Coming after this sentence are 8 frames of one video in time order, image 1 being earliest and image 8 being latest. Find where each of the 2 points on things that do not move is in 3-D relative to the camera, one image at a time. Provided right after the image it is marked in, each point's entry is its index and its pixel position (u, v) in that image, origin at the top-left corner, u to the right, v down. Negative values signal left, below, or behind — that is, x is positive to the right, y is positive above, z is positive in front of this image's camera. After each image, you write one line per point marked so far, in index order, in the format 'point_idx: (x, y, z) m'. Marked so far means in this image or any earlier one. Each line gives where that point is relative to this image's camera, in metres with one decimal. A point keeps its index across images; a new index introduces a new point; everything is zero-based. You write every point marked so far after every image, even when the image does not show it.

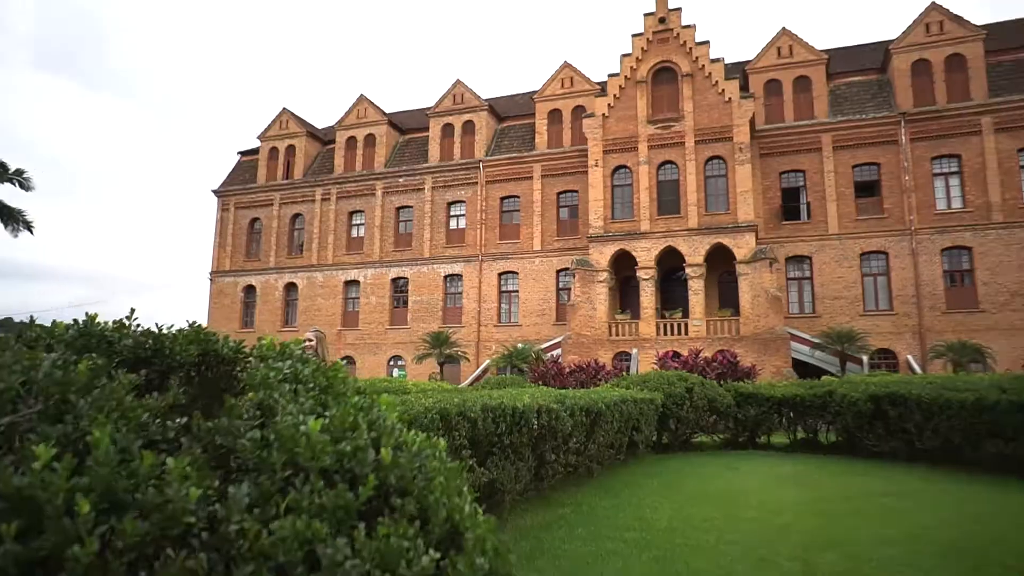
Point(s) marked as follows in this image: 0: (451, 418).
0: (-0.5, -1.0, +5.5) m
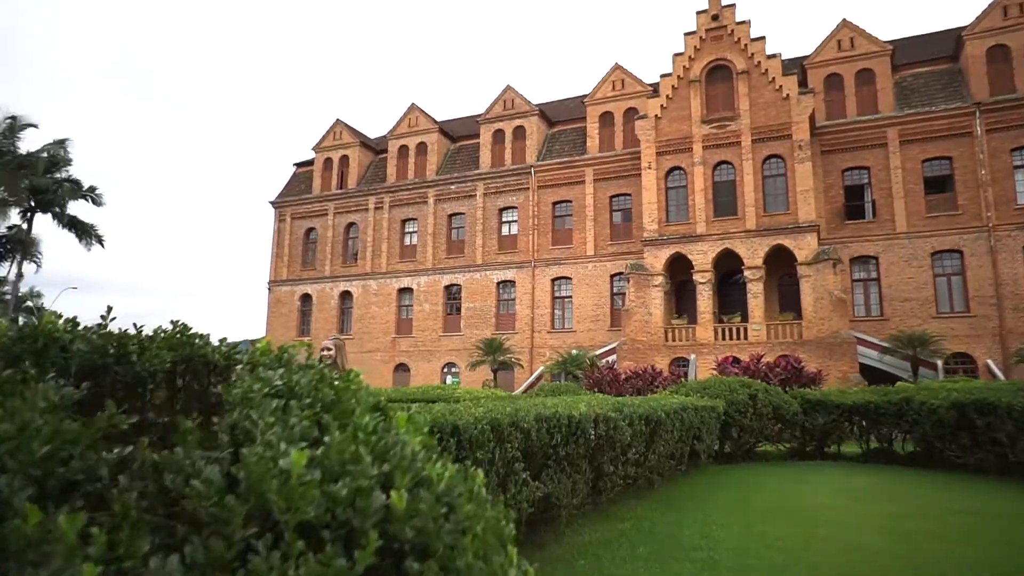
0: (-0.1, -1.0, +5.2) m
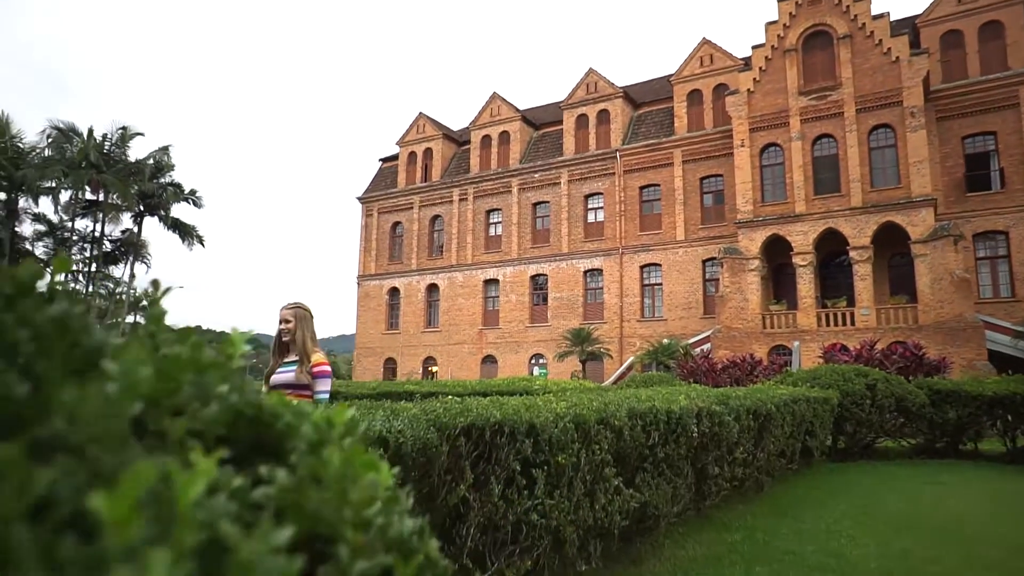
0: (+0.5, -0.9, +4.4) m
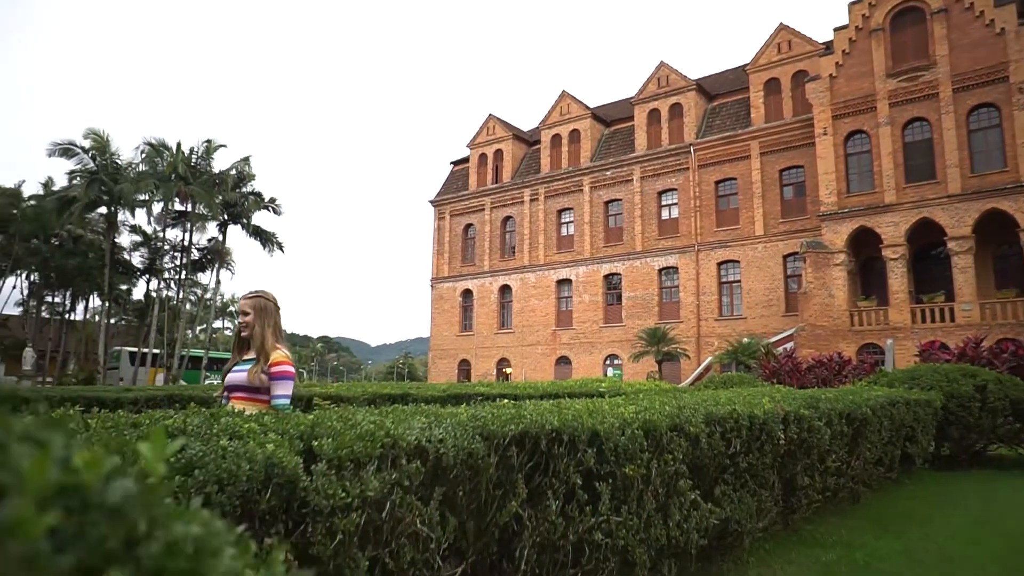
0: (+0.8, -0.8, +4.0) m
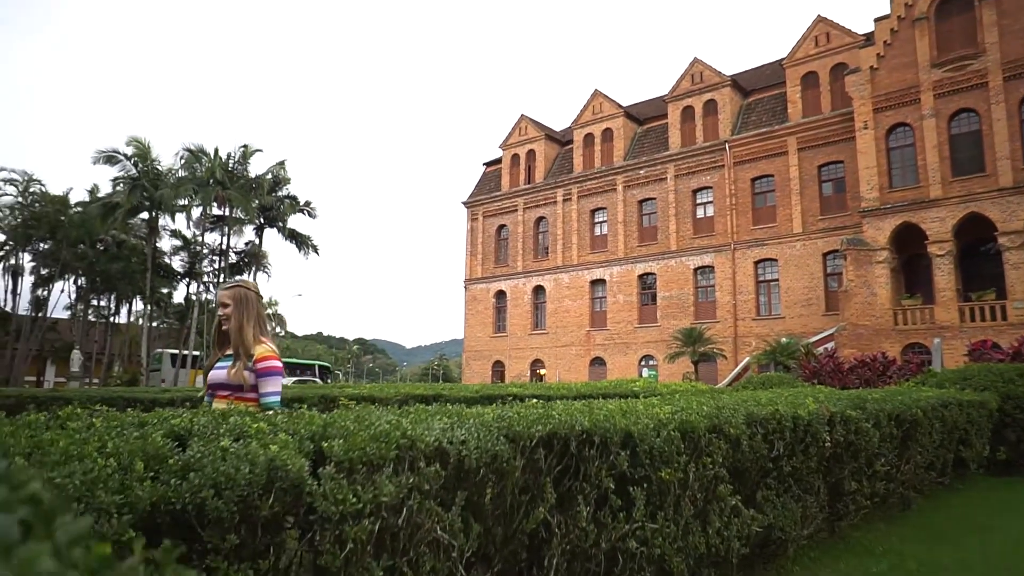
0: (+1.0, -0.8, +3.8) m
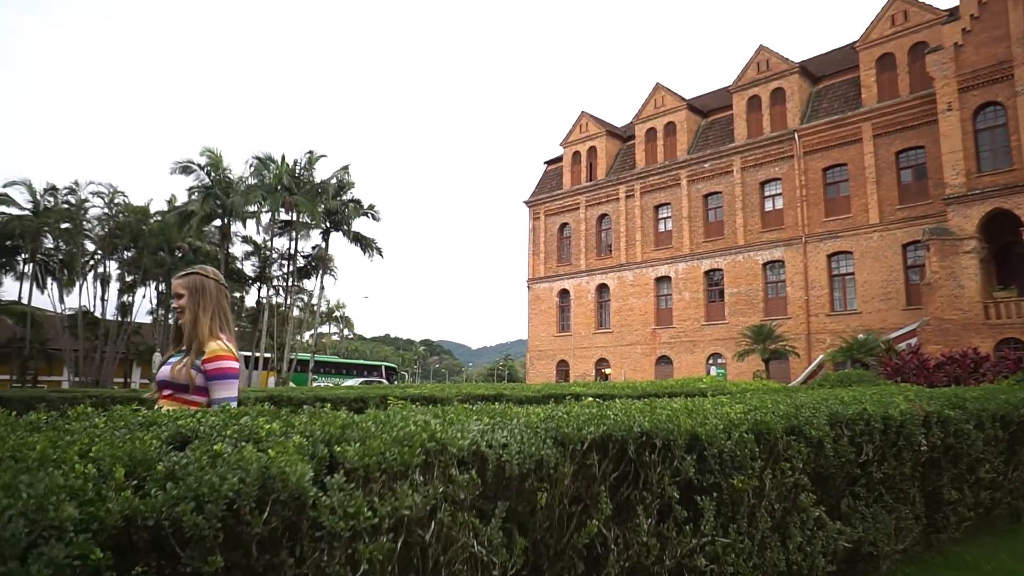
0: (+1.2, -0.7, +3.3) m
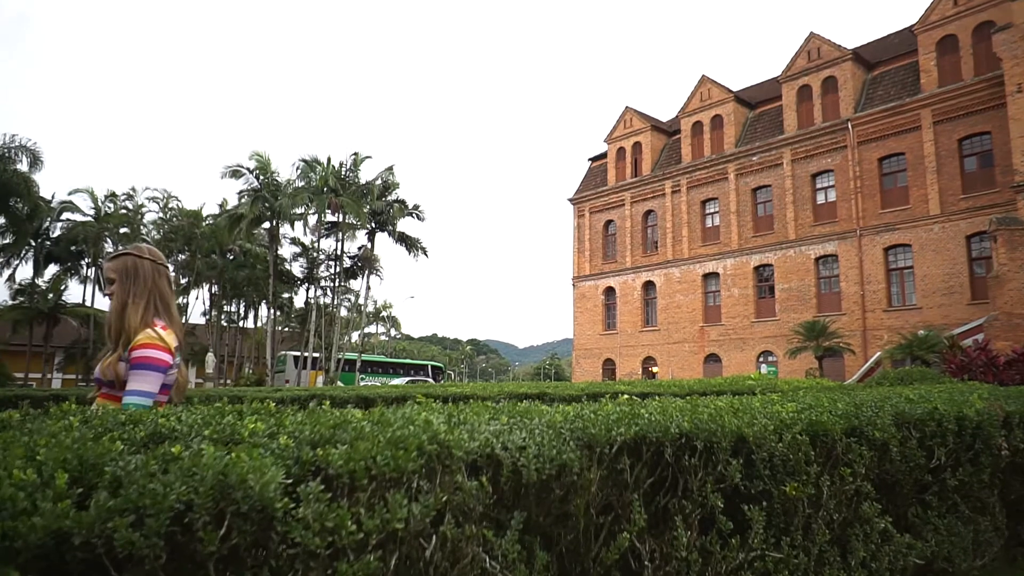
0: (+1.3, -0.6, +3.0) m
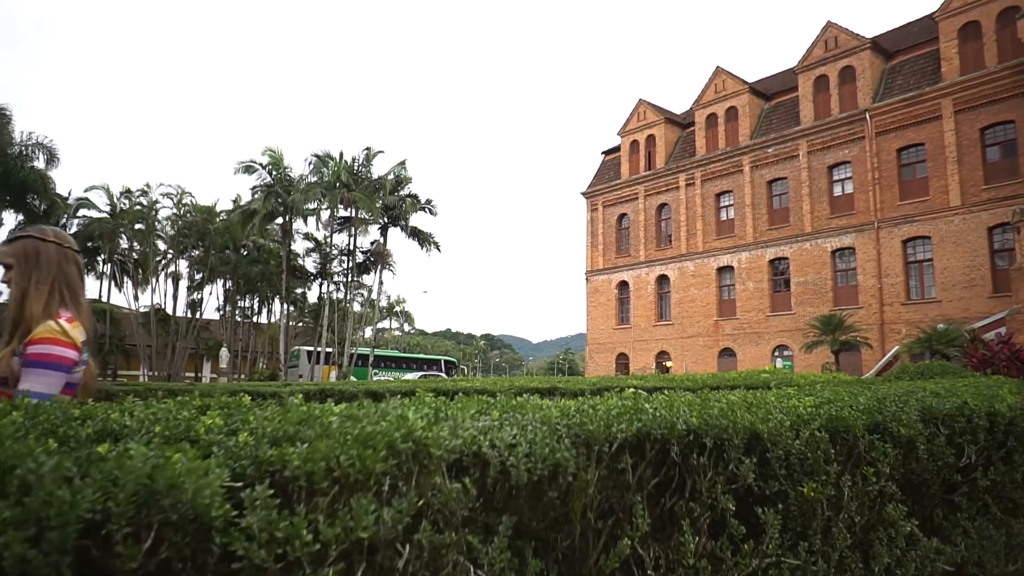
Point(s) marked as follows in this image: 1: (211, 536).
0: (+1.3, -0.6, +2.8) m
1: (-0.5, -0.4, +1.2) m
